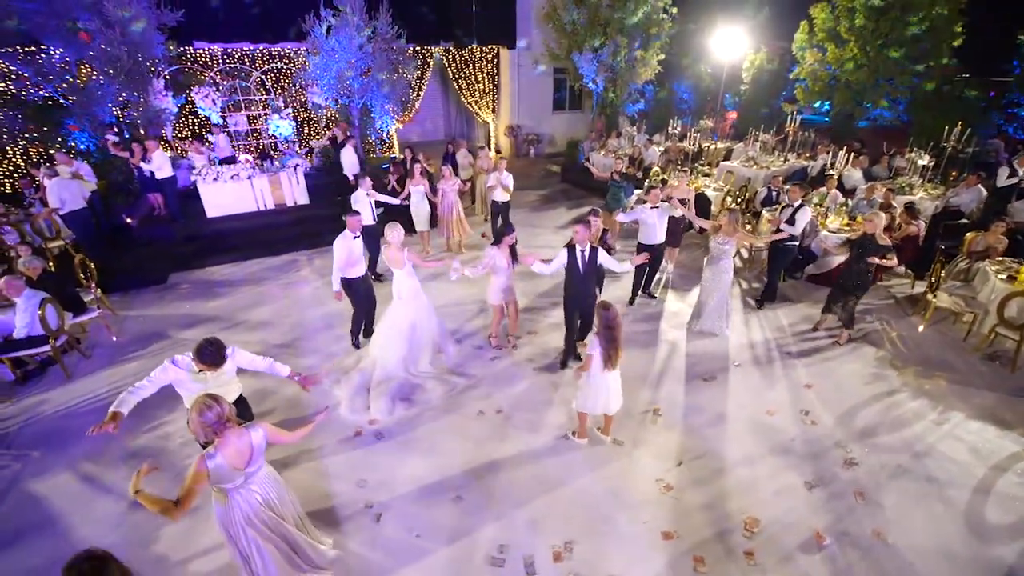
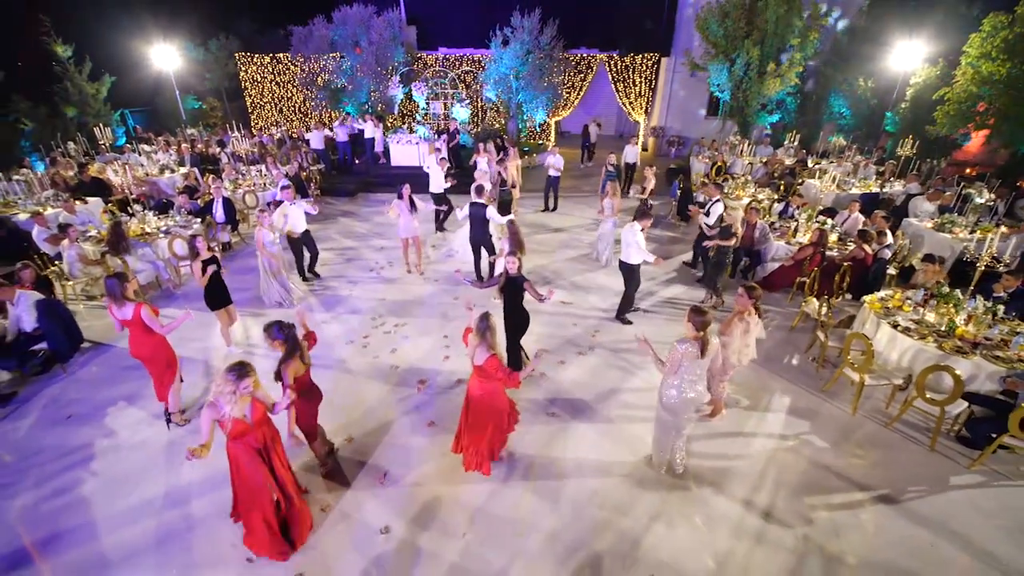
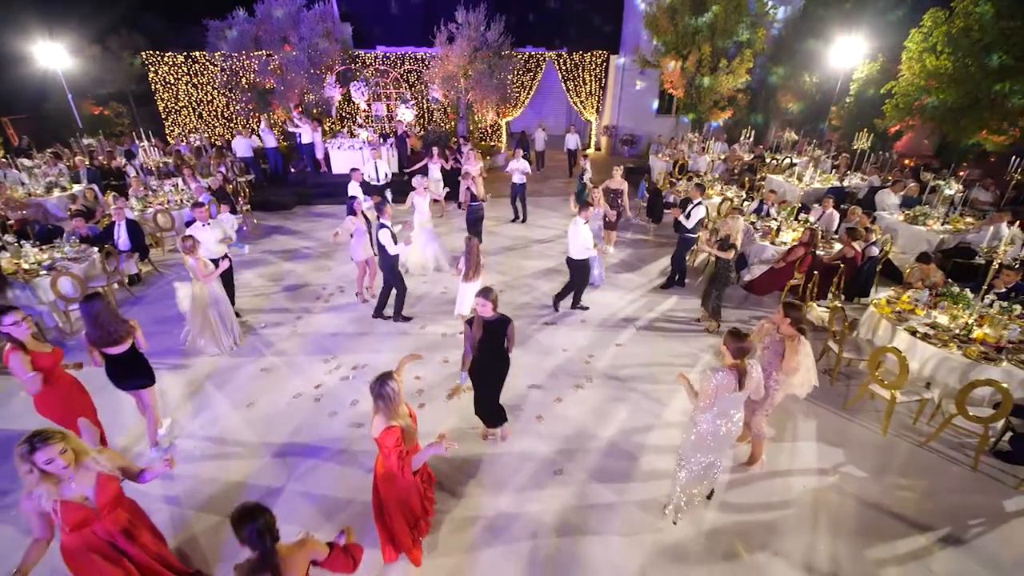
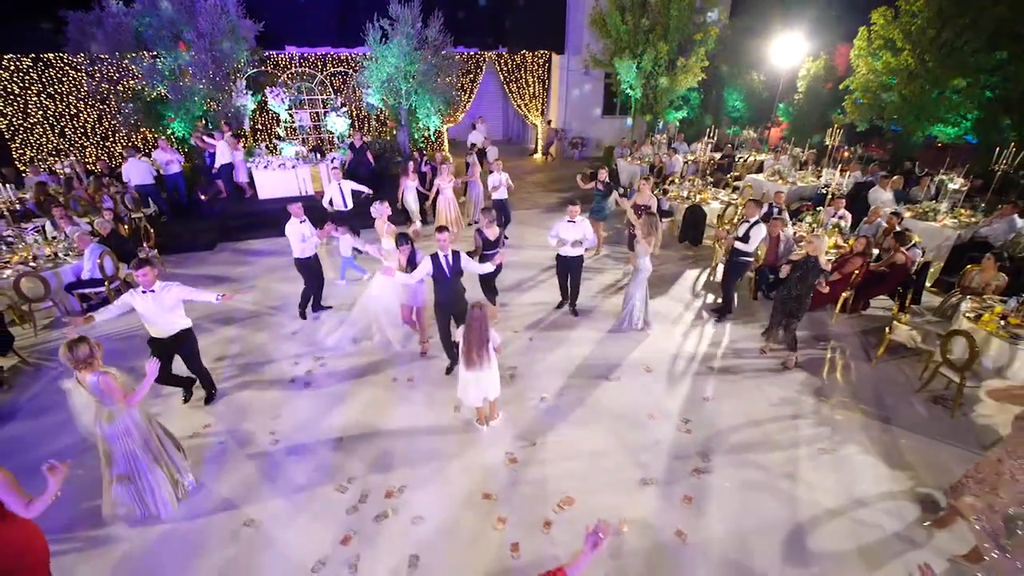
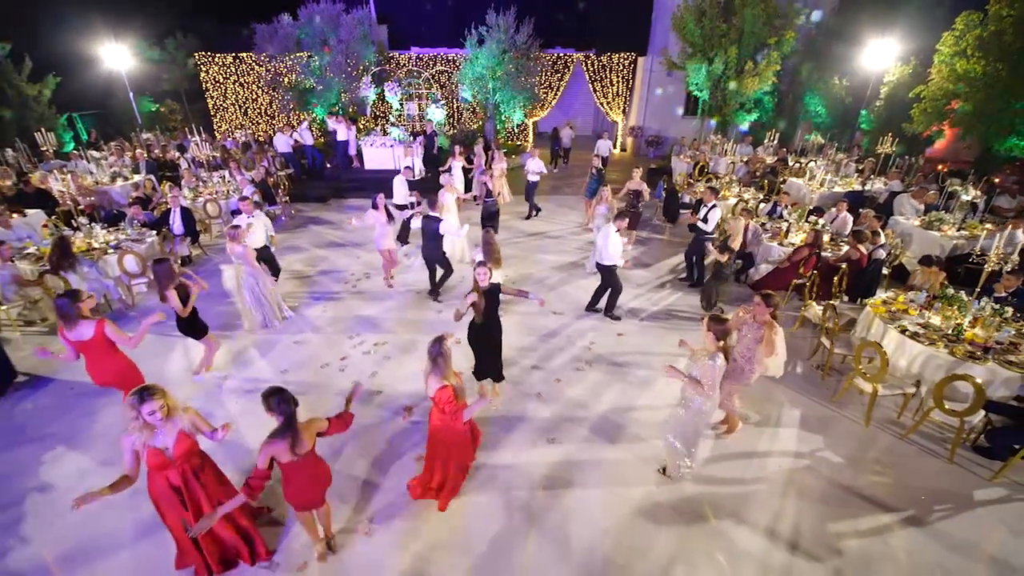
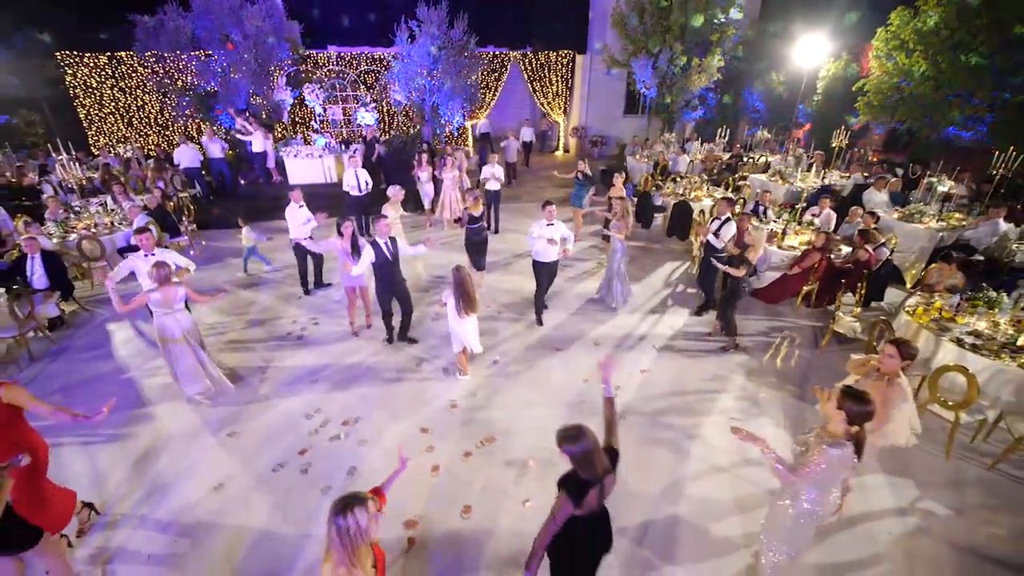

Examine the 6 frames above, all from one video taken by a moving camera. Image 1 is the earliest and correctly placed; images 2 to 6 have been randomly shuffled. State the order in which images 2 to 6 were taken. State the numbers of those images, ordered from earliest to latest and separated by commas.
4, 6, 3, 5, 2
